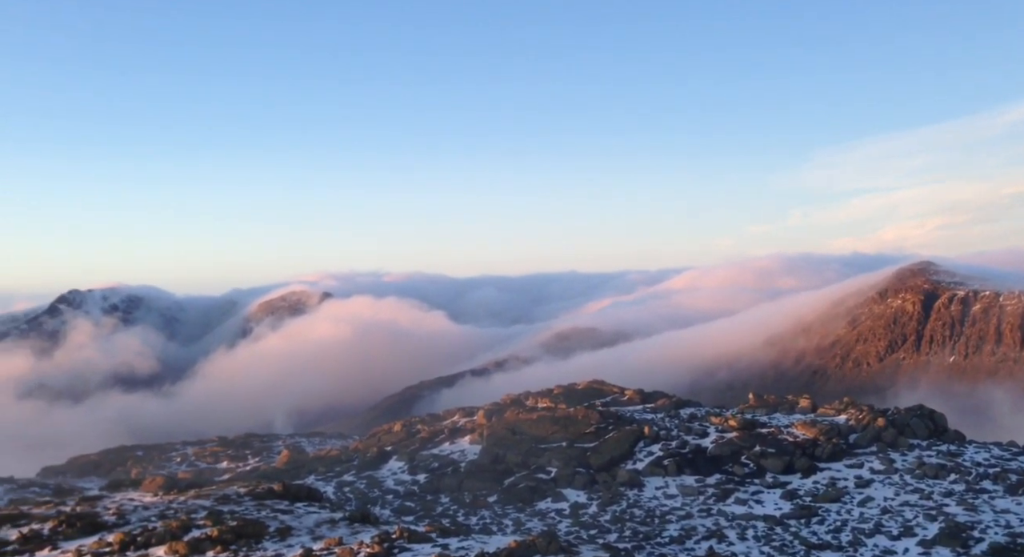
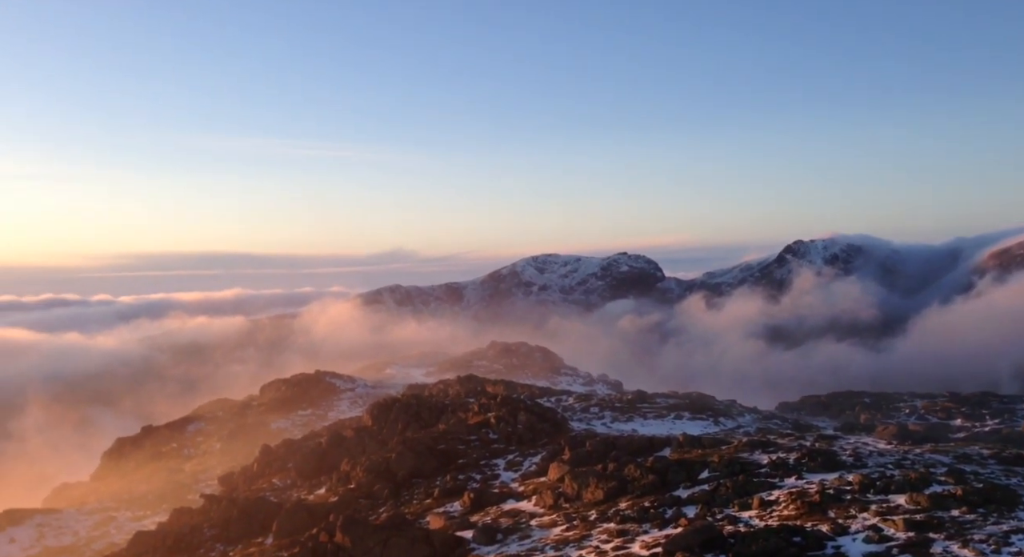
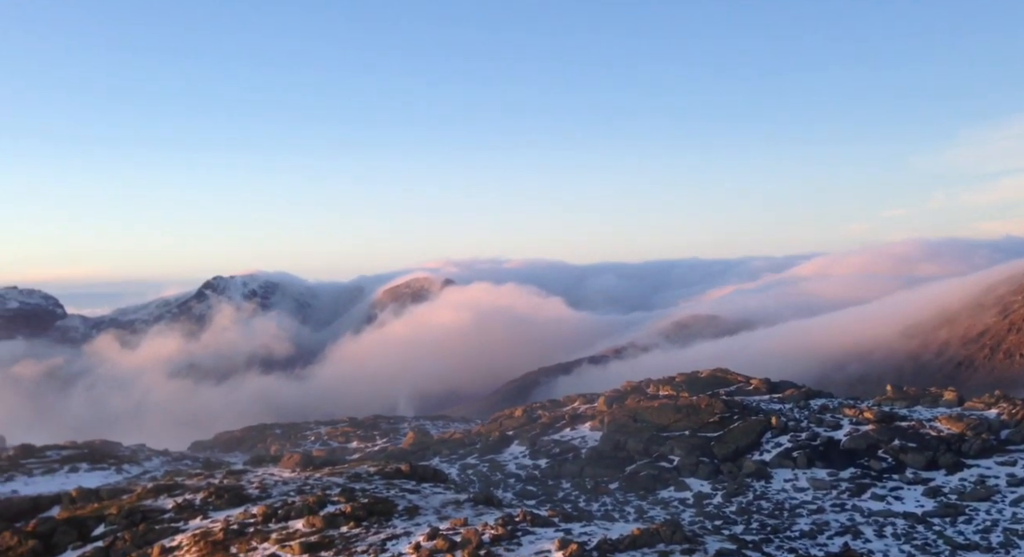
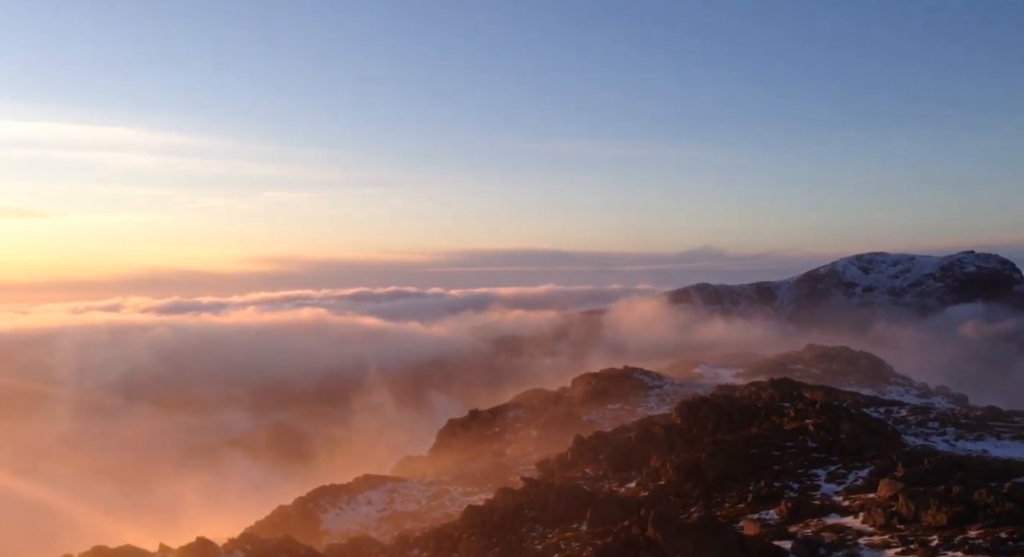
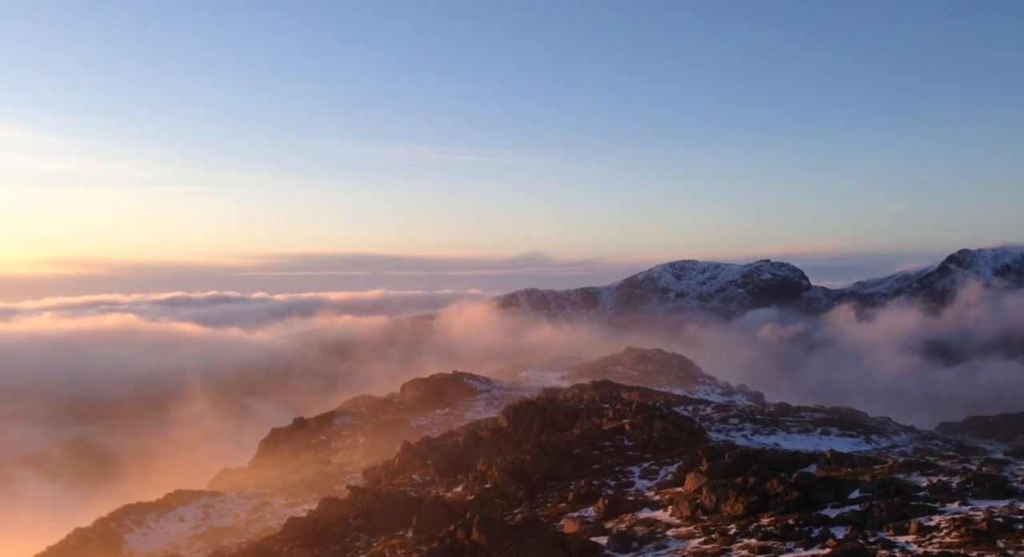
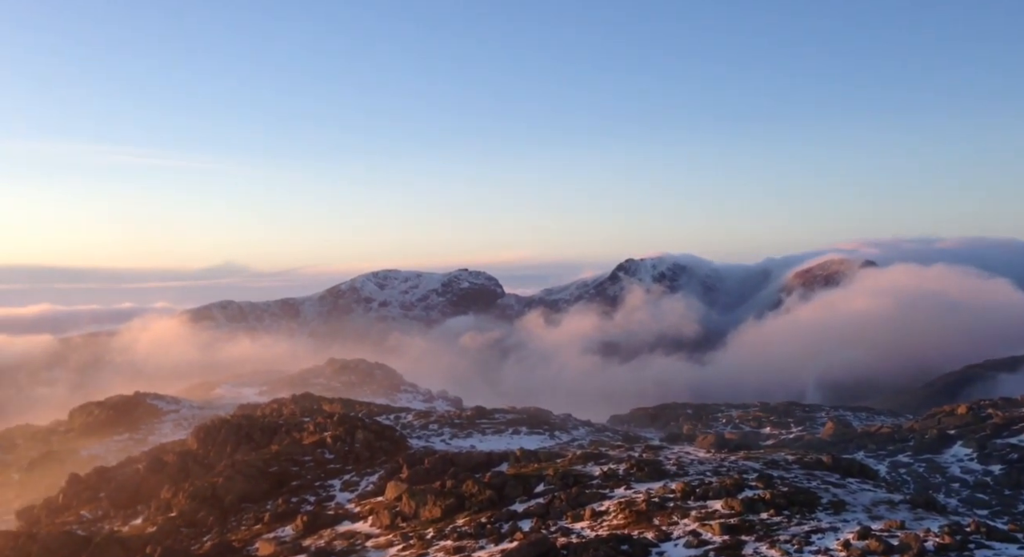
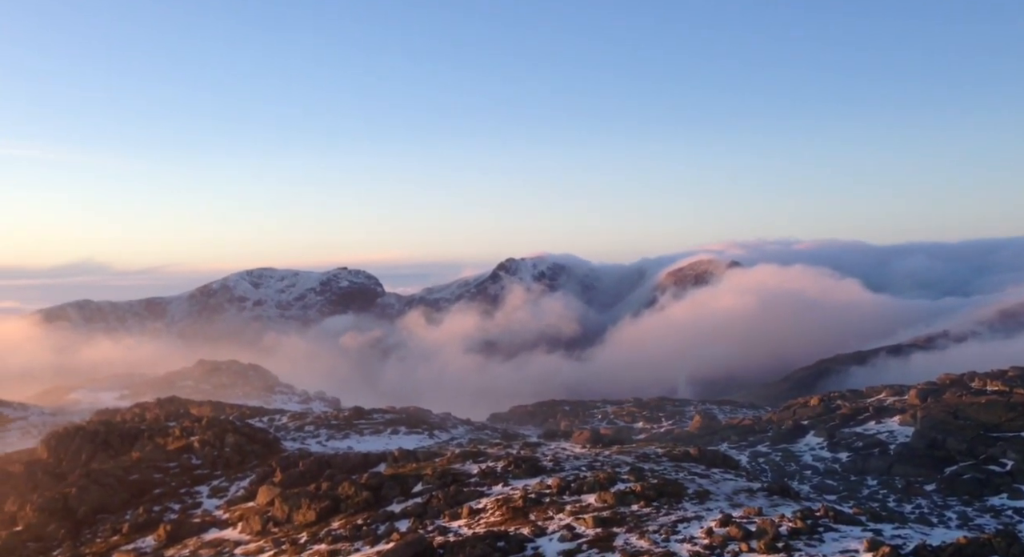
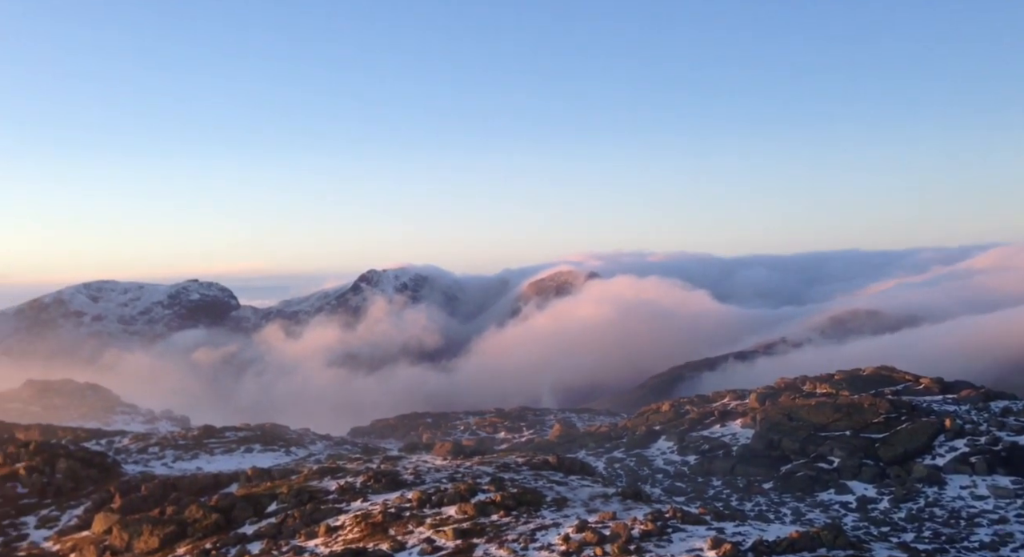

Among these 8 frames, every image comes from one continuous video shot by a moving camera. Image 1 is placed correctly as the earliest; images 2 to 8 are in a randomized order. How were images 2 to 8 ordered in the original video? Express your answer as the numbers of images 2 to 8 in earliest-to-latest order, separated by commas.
3, 8, 7, 6, 2, 5, 4
